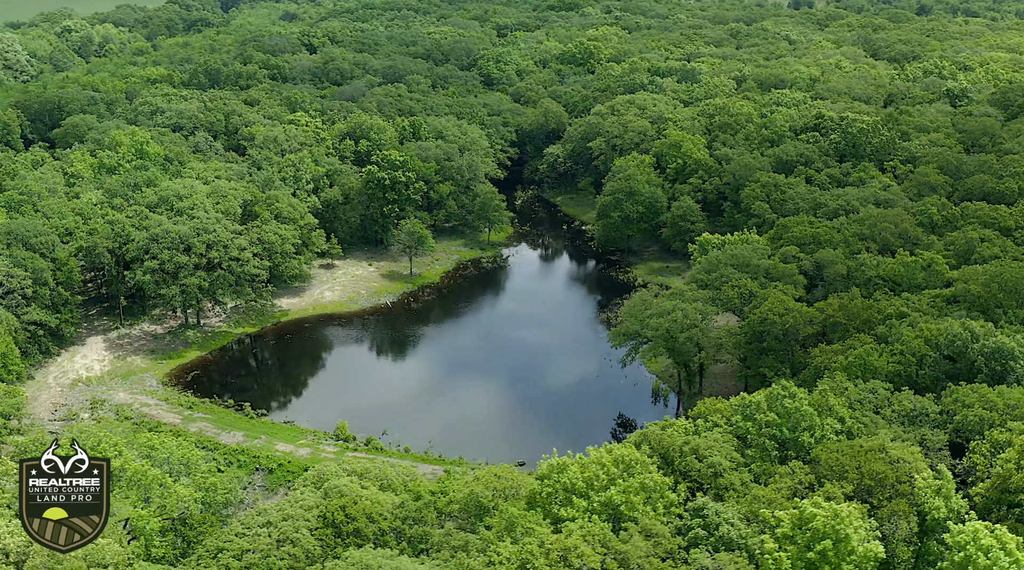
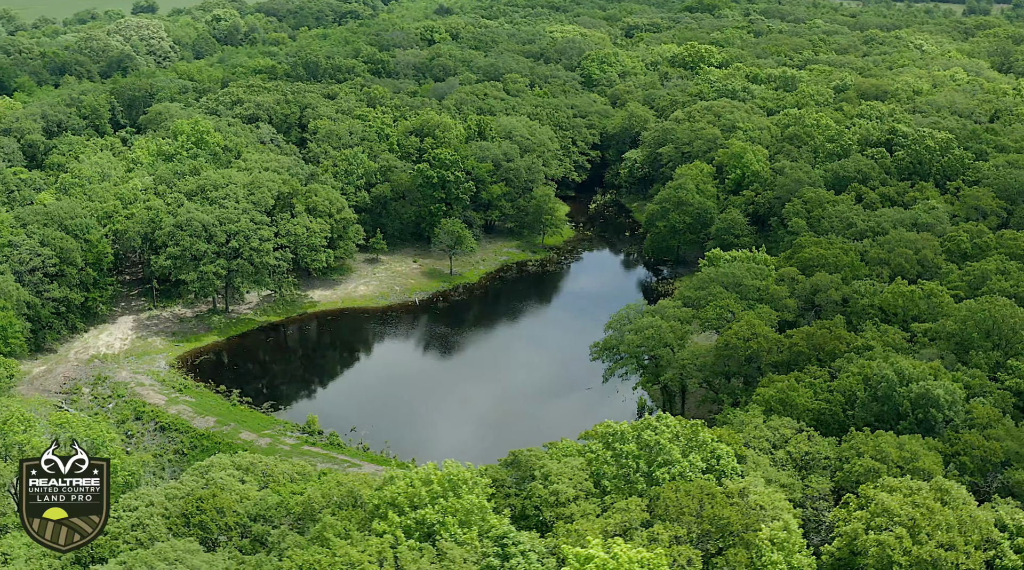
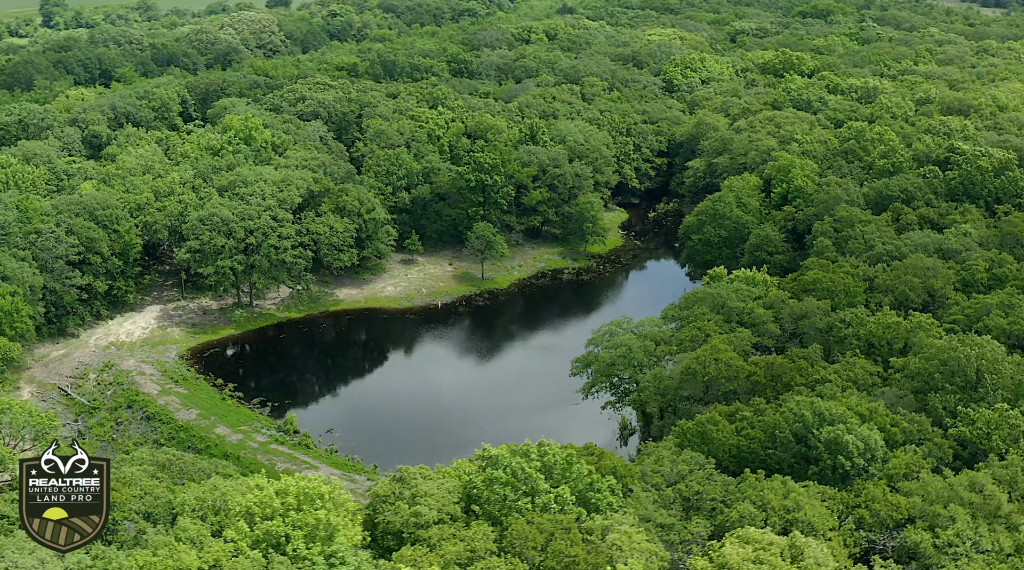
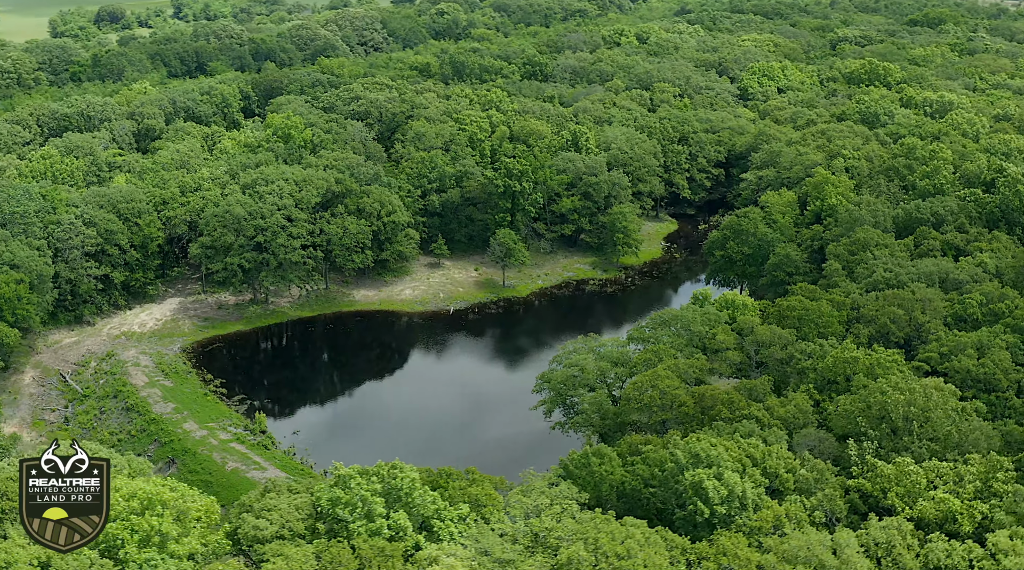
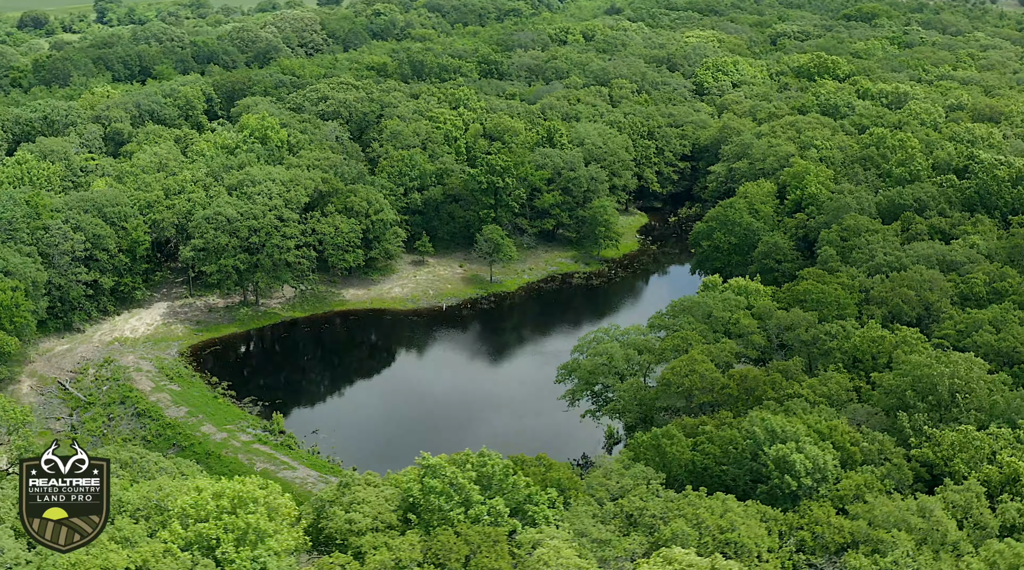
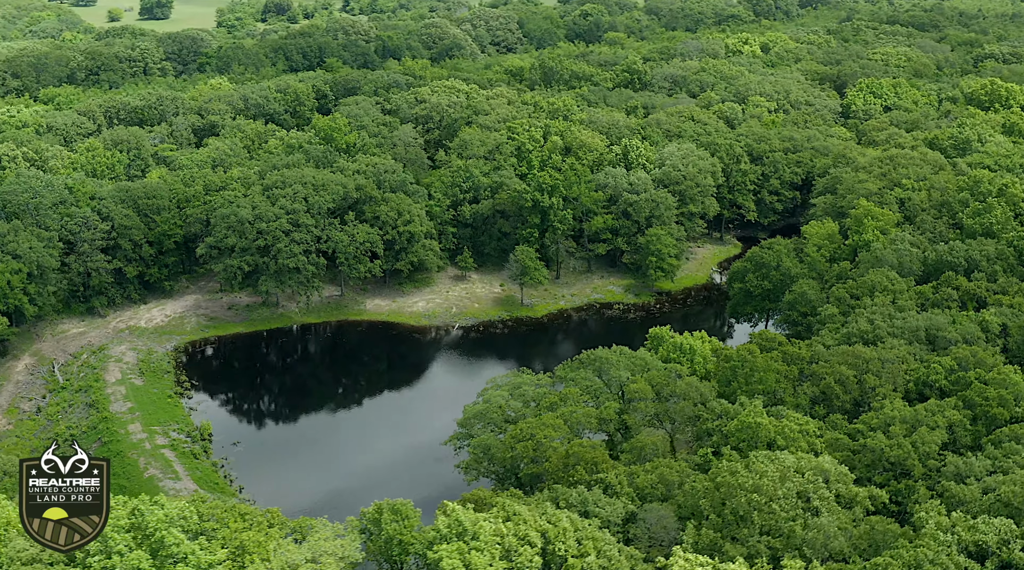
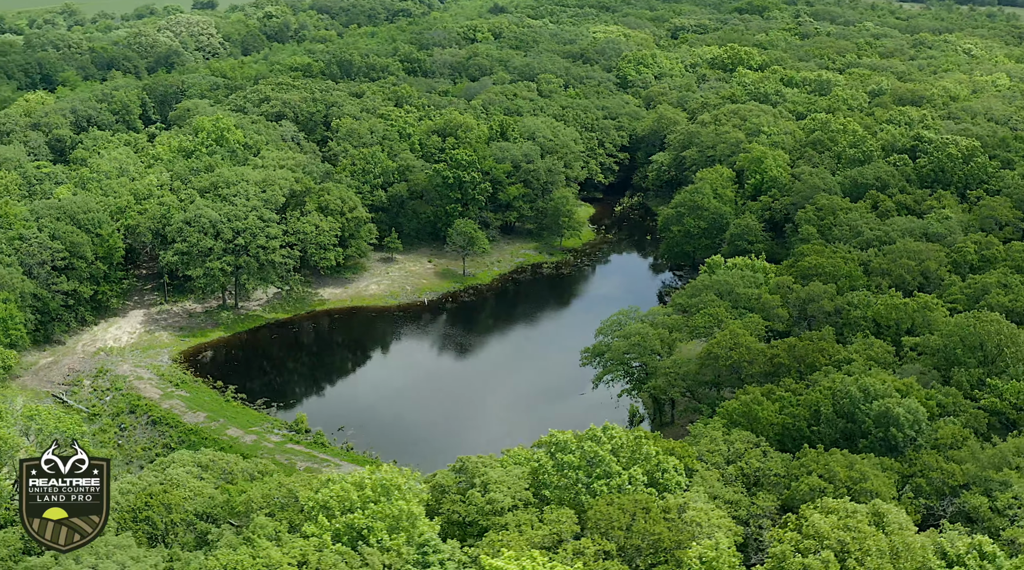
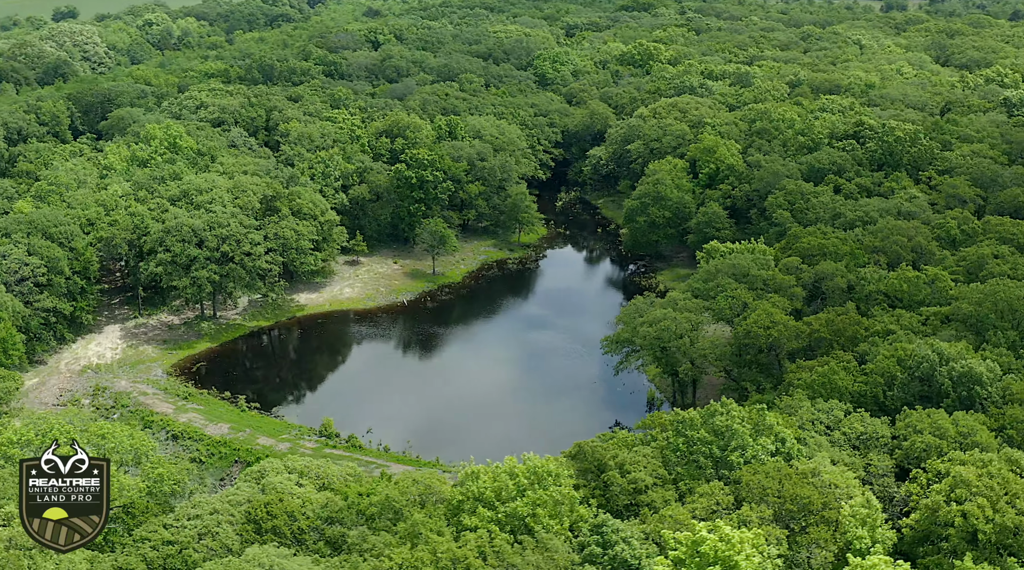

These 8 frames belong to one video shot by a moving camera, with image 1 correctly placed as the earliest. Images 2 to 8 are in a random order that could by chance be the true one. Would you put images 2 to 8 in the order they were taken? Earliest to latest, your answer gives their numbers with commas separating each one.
8, 2, 7, 3, 5, 4, 6
